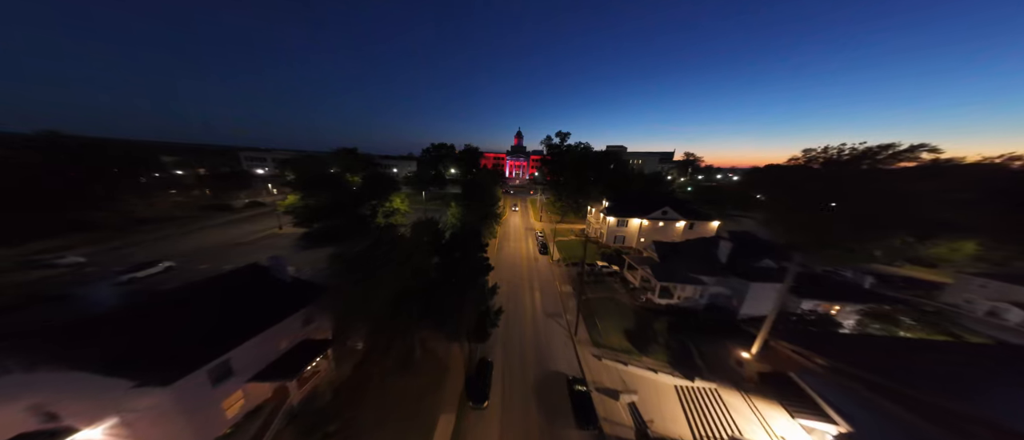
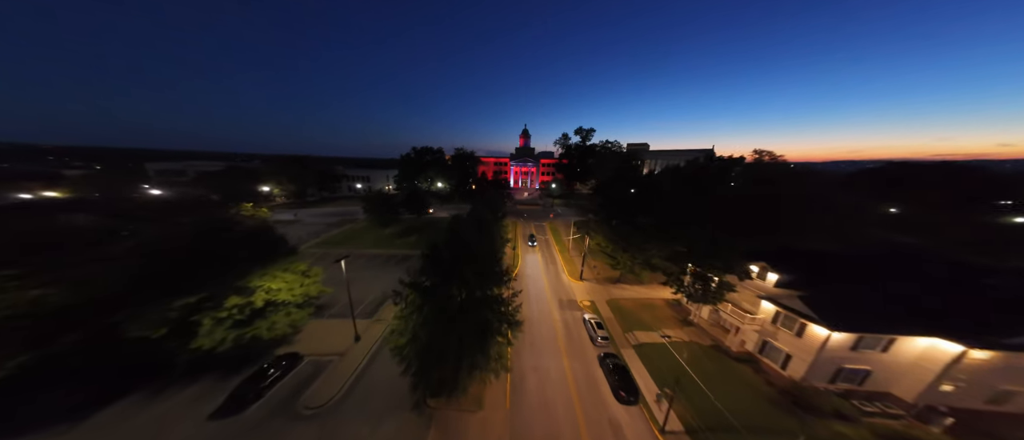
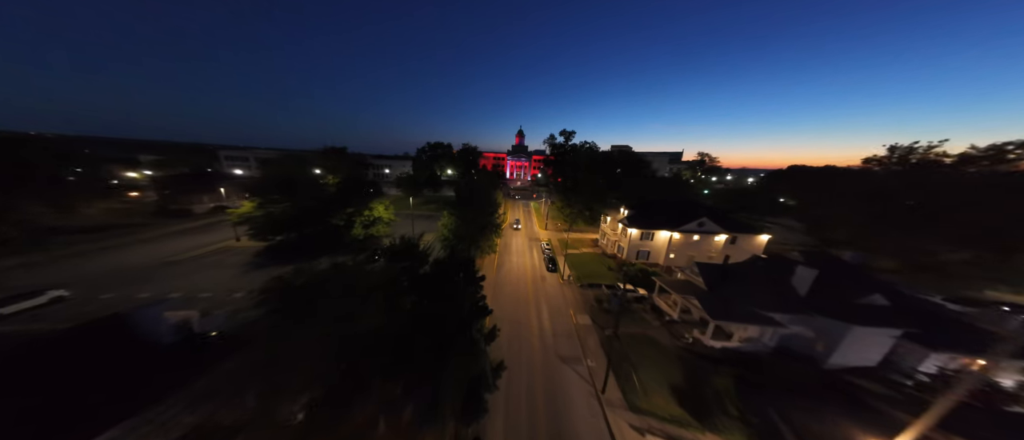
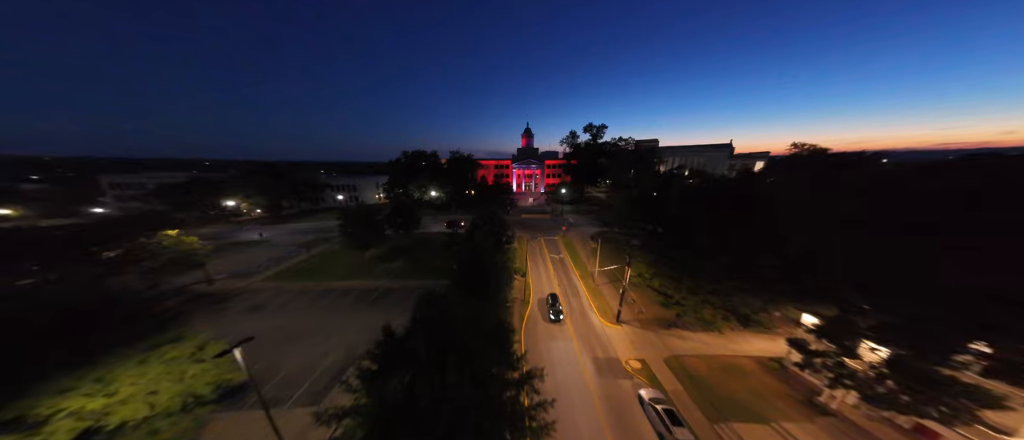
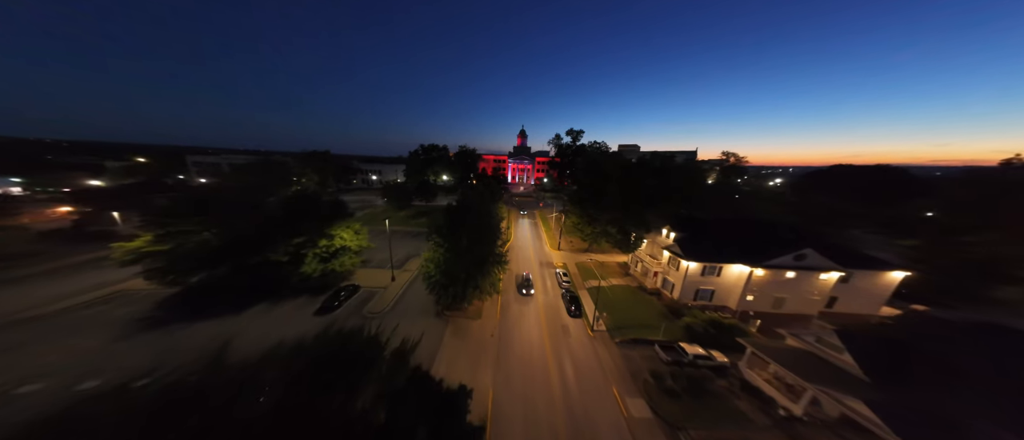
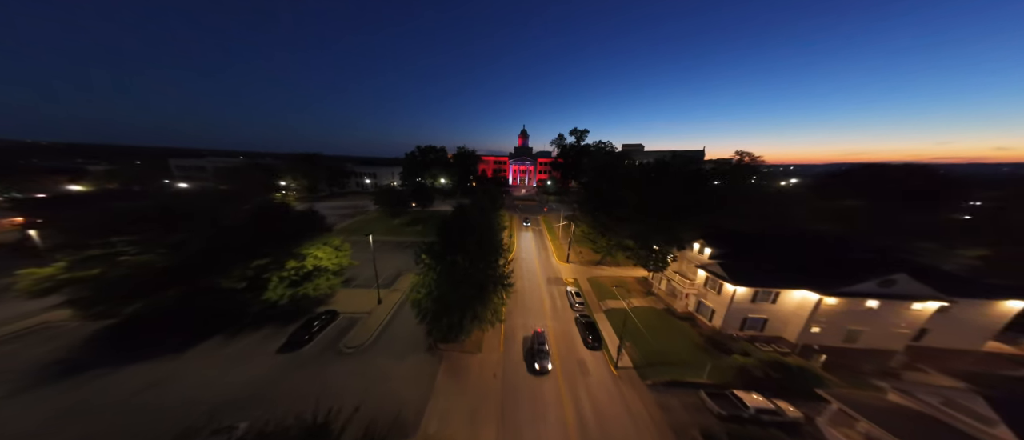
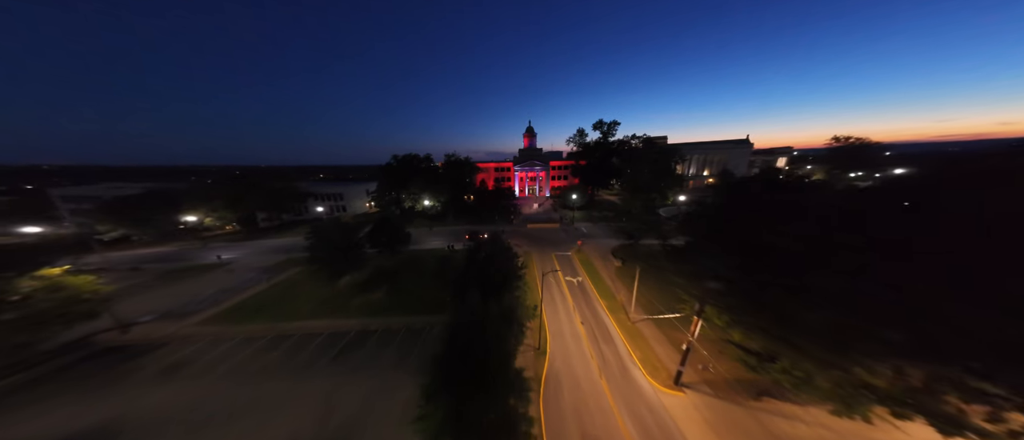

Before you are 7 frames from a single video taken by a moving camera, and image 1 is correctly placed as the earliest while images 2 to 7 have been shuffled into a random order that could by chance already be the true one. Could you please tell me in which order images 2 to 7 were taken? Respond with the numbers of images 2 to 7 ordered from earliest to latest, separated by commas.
3, 5, 6, 2, 4, 7
